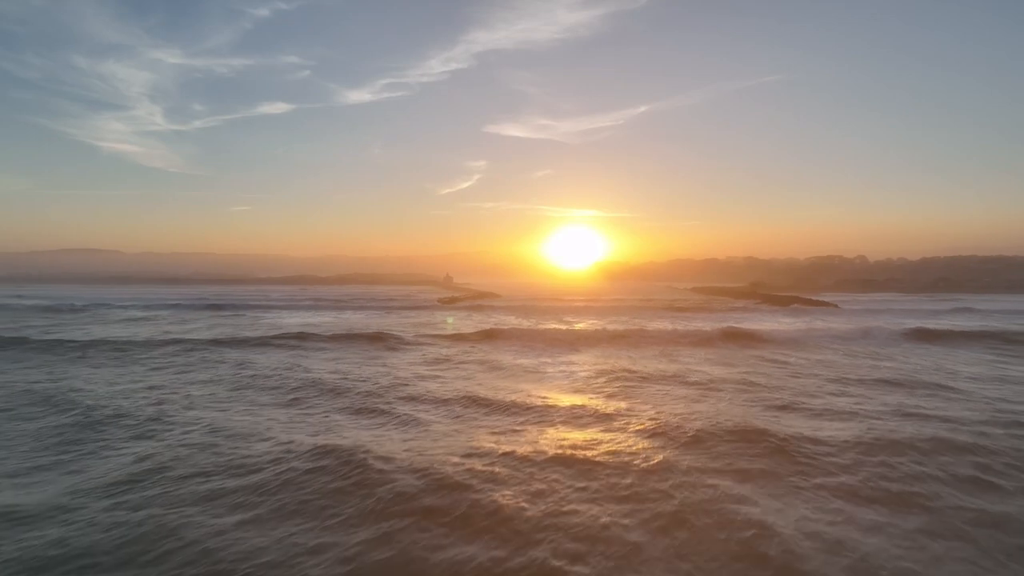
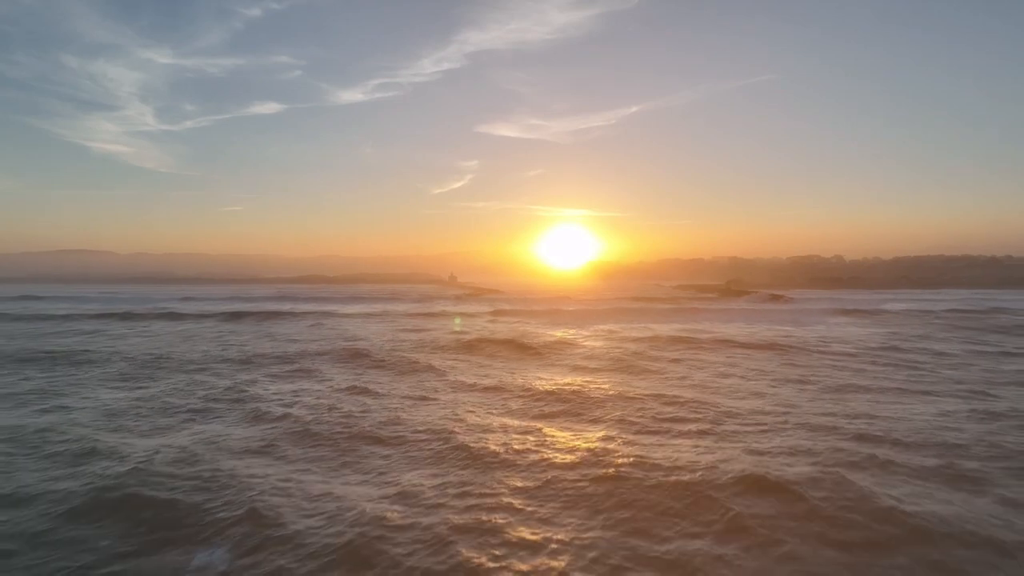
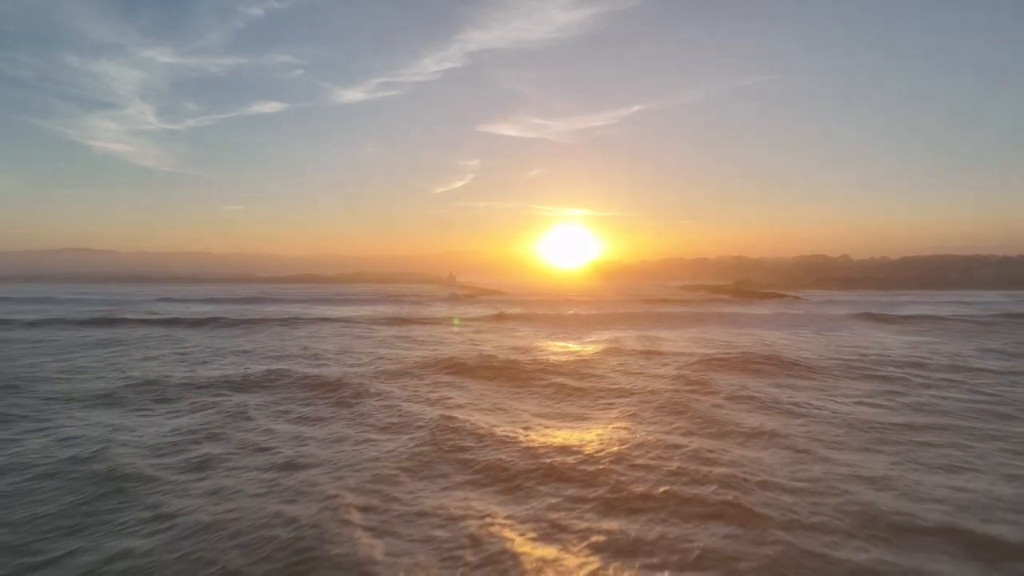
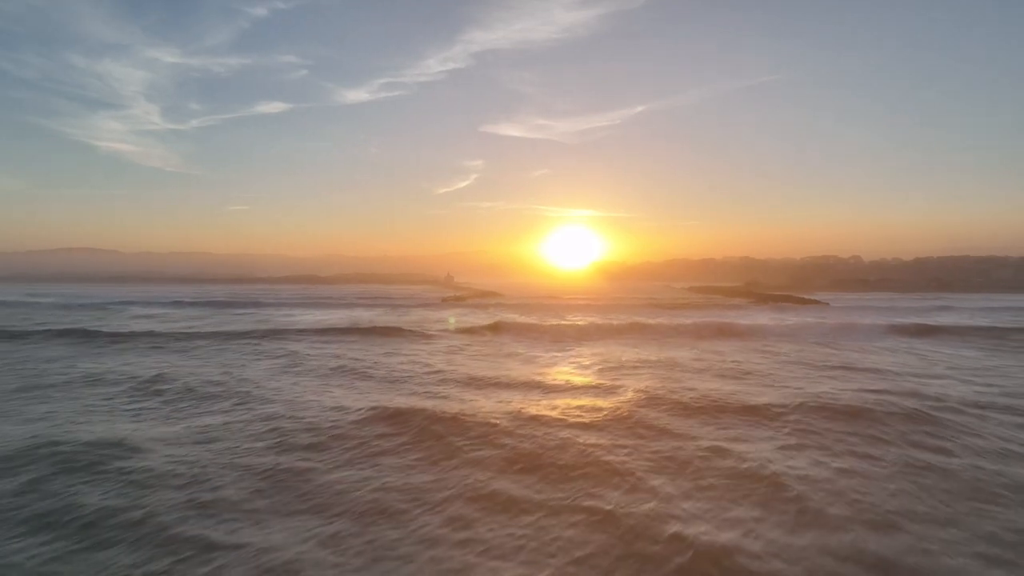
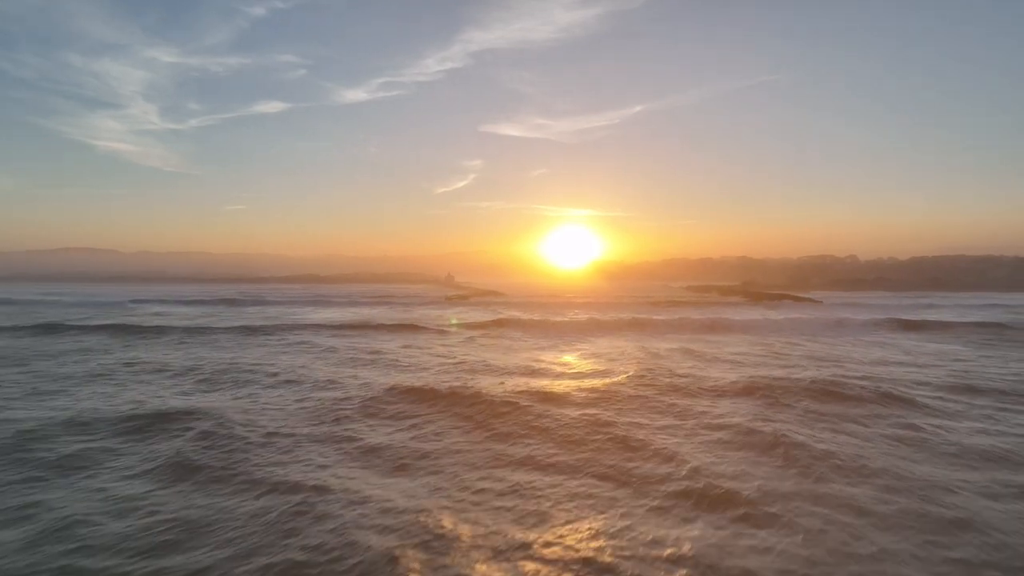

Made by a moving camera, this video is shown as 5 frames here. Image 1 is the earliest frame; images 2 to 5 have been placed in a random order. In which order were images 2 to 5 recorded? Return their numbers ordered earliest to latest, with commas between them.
4, 5, 3, 2
